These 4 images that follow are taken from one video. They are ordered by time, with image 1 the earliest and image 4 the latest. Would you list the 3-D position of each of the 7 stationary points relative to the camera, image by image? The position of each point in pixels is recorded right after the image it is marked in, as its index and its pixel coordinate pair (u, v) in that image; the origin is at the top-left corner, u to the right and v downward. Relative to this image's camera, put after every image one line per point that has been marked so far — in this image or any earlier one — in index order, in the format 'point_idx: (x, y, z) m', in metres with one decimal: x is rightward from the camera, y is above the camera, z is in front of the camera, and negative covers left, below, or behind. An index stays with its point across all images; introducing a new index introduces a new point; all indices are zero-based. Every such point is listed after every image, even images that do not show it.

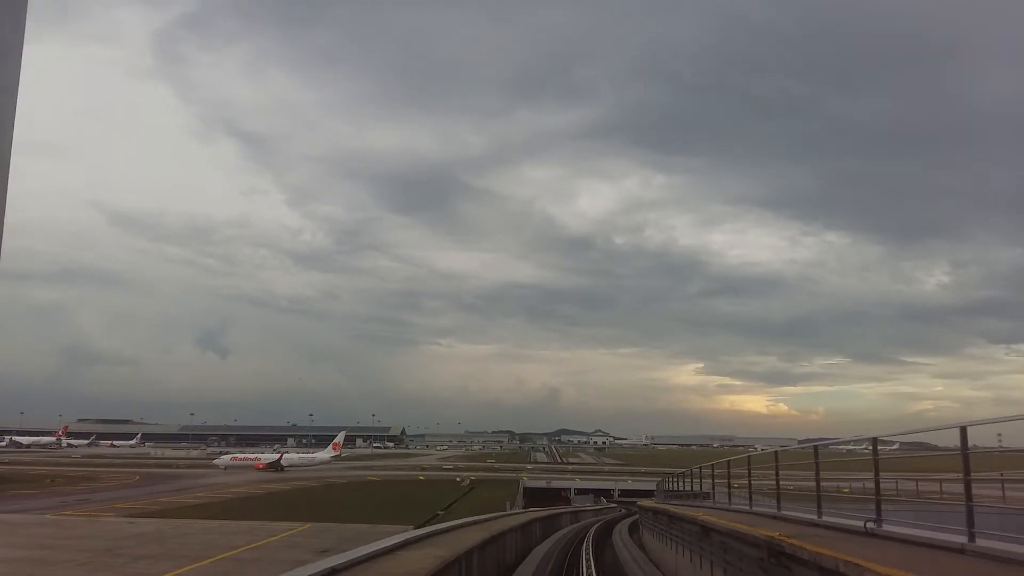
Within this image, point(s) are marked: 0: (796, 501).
0: (+6.8, -4.5, +14.5) m
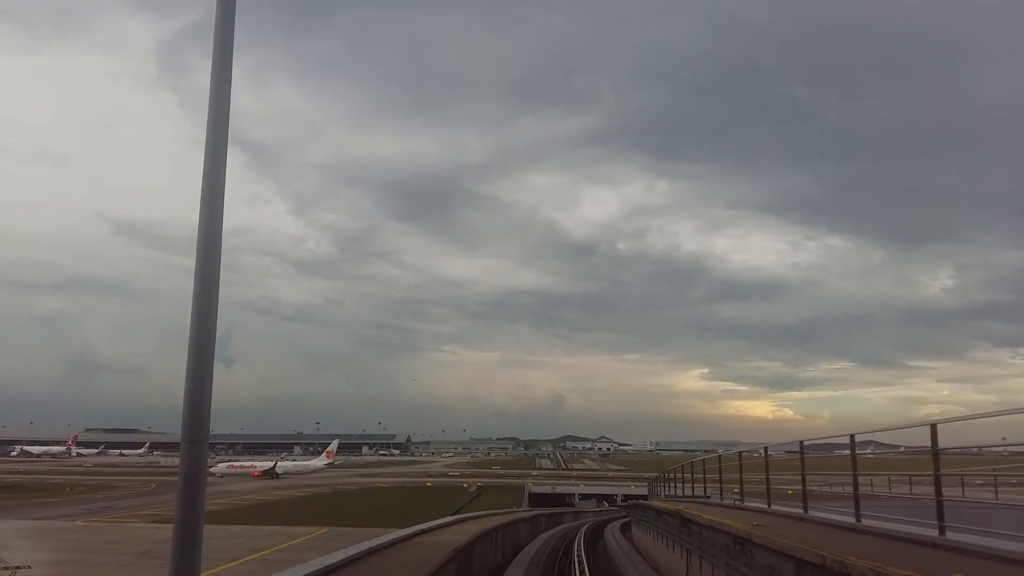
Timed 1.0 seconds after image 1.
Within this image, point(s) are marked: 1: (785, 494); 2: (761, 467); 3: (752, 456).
0: (+7.3, -5.0, +16.5) m
1: (+7.4, -5.4, +18.2) m
2: (+6.9, -4.7, +18.6) m
3: (+6.9, -4.5, +18.9) m
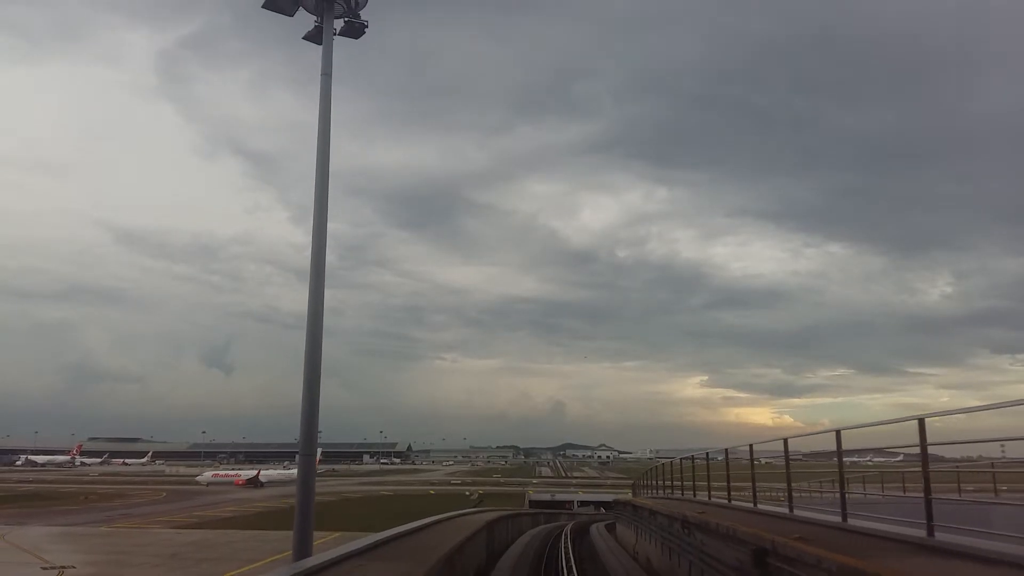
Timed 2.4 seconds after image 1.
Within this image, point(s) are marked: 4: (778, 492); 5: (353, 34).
0: (+7.4, -6.0, +19.5) m
1: (+7.5, -6.3, +21.2) m
2: (+7.0, -5.7, +21.6) m
3: (+7.0, -5.4, +21.9) m
4: (+7.5, -5.8, +19.8) m
5: (-2.5, +4.0, +11.0) m
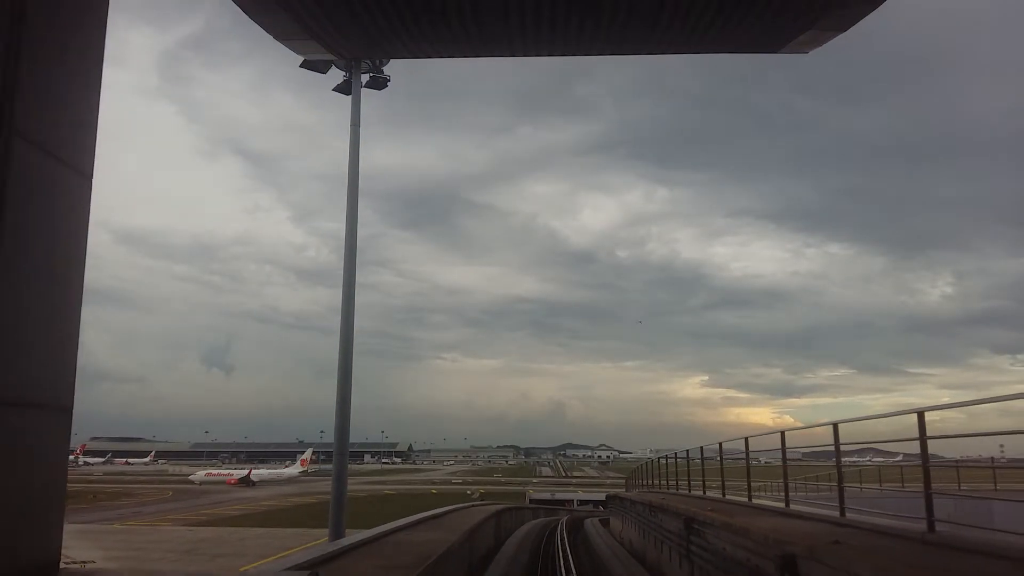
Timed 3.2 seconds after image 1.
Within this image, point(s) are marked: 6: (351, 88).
0: (+7.5, -6.3, +21.1) m
1: (+7.5, -6.7, +22.8) m
2: (+7.1, -6.0, +23.2) m
3: (+7.0, -5.8, +23.5) m
4: (+7.6, -6.1, +21.3) m
5: (-2.4, +3.7, +12.6) m
6: (-2.8, +3.6, +12.3) m
